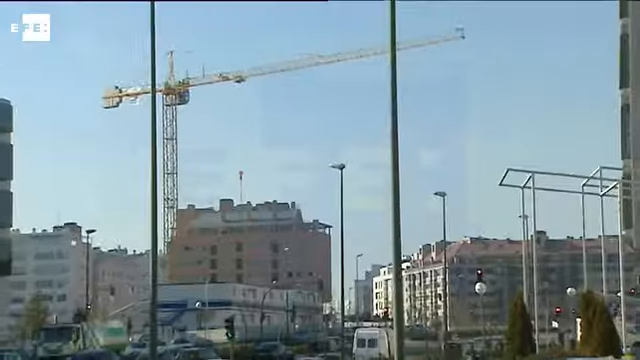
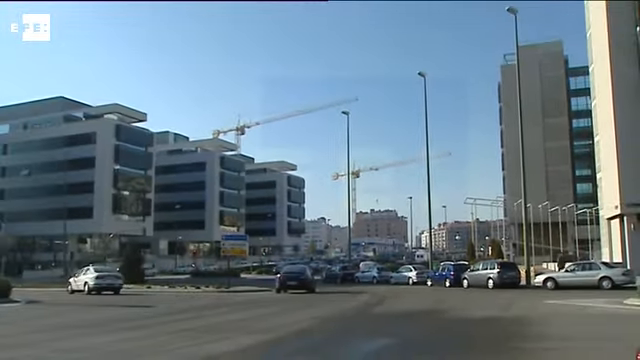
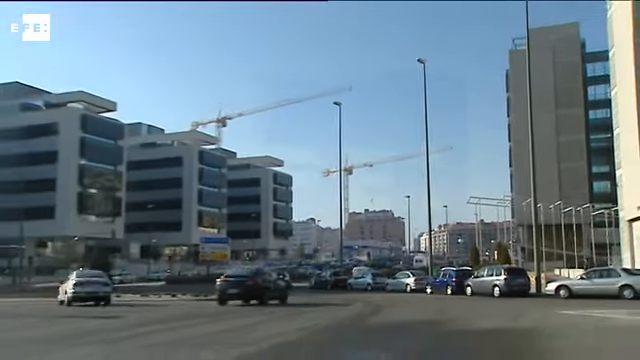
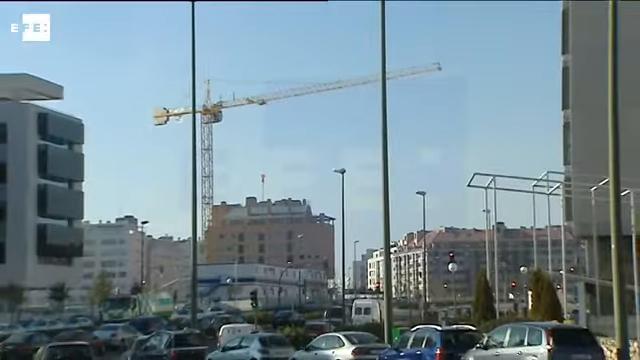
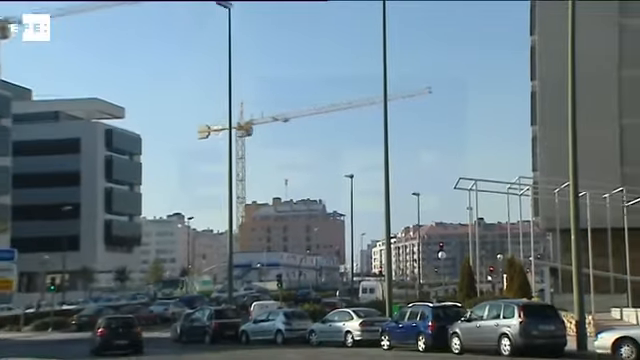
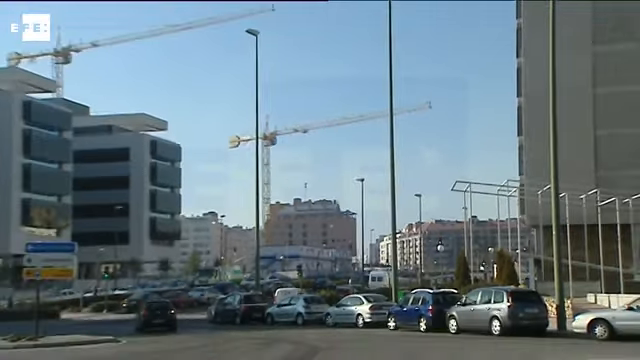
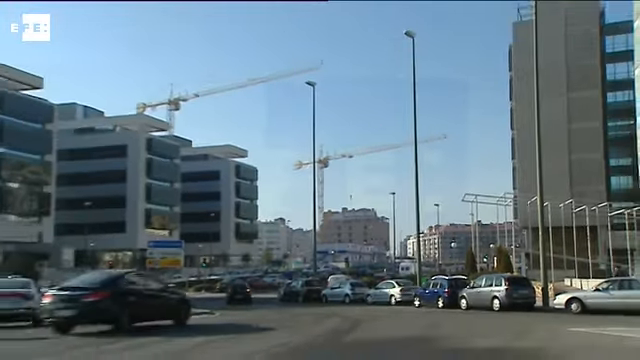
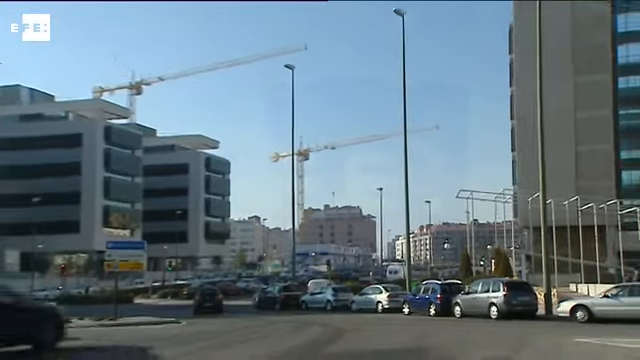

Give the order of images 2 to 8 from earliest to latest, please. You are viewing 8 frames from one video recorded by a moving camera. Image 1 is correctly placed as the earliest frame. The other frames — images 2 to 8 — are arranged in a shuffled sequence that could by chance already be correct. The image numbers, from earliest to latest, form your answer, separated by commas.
4, 5, 6, 8, 7, 3, 2
